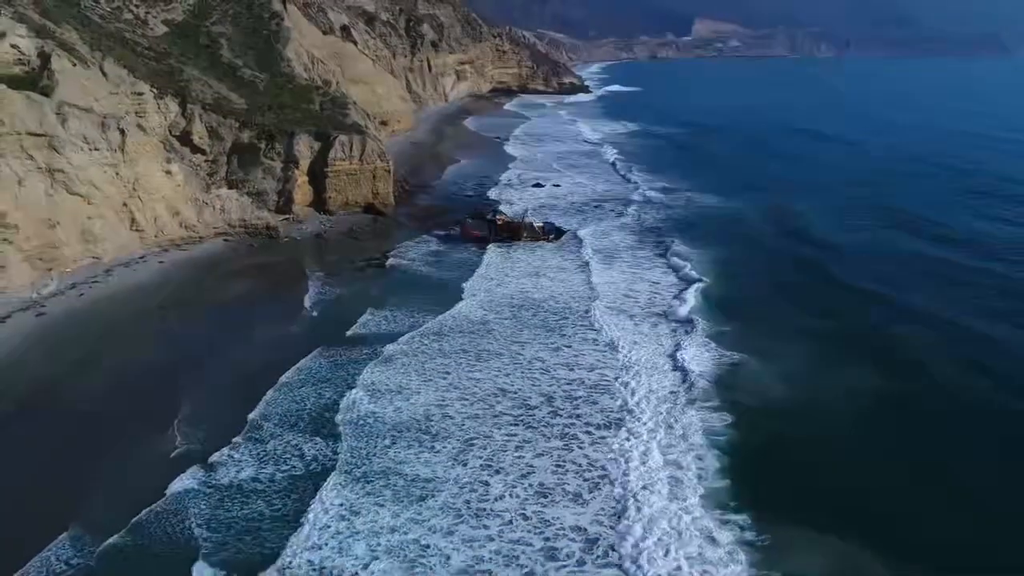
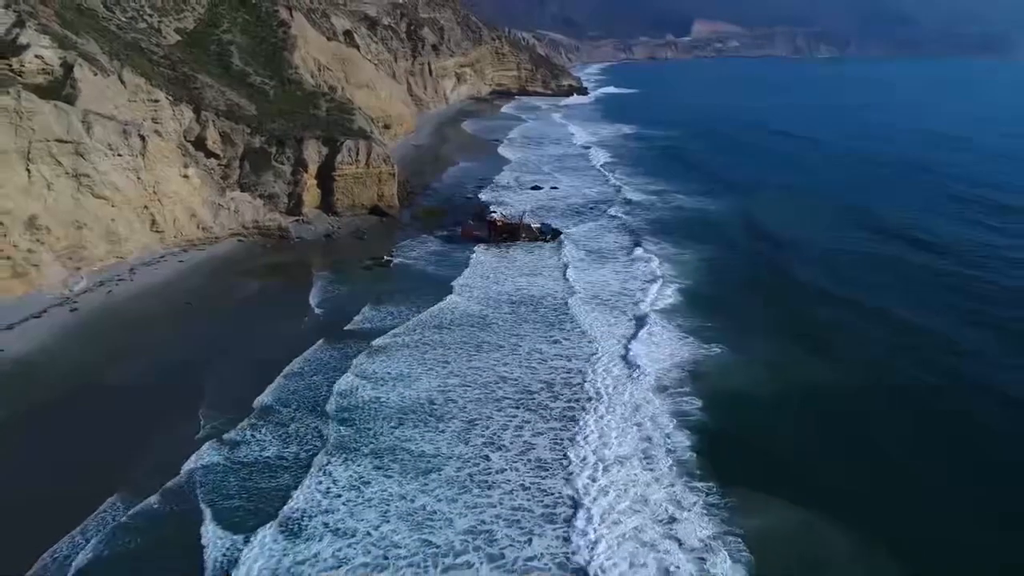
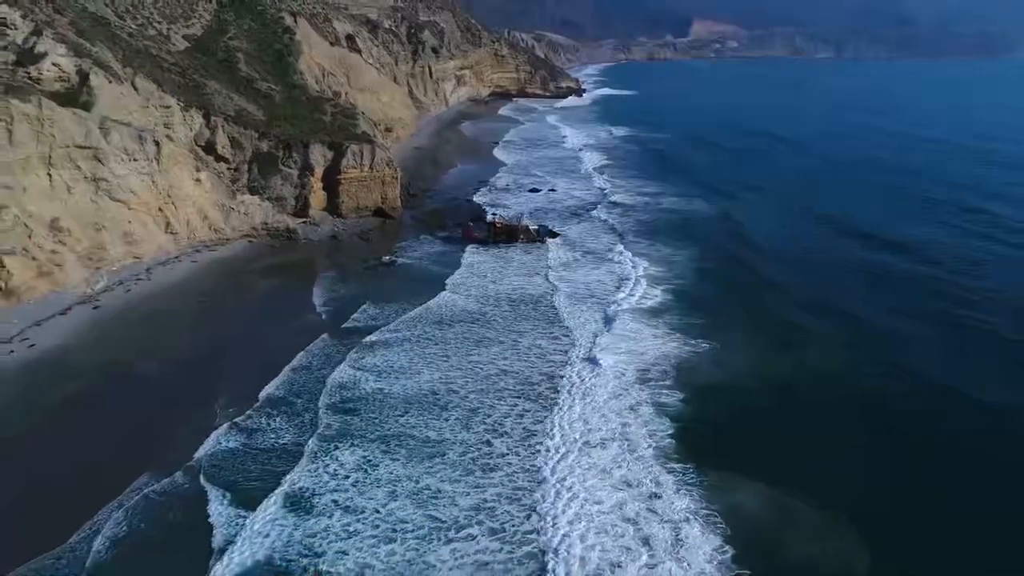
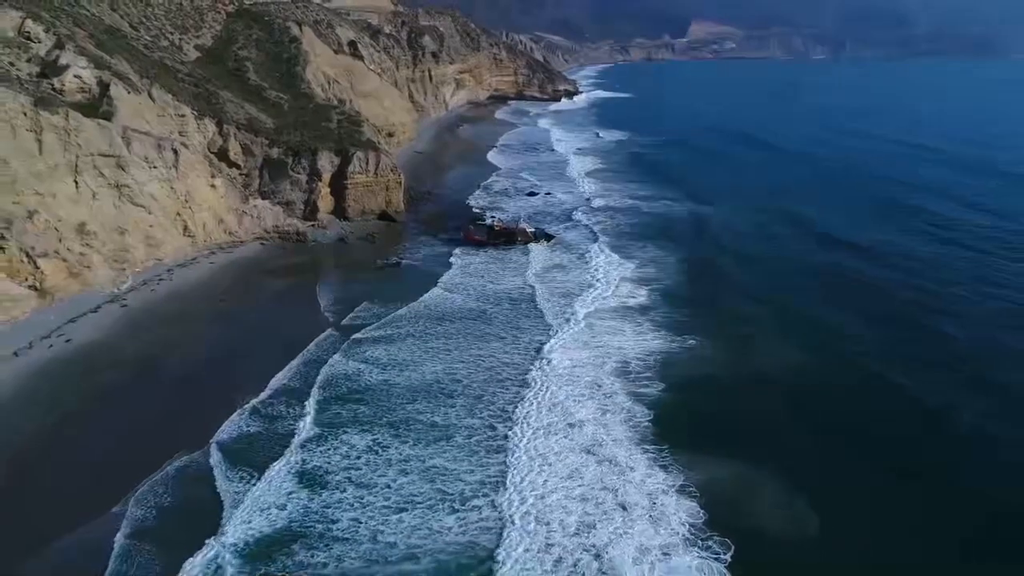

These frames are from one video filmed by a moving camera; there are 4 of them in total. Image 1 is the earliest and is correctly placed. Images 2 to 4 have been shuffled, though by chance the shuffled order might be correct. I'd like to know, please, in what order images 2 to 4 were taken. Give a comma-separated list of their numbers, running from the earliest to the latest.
2, 3, 4
